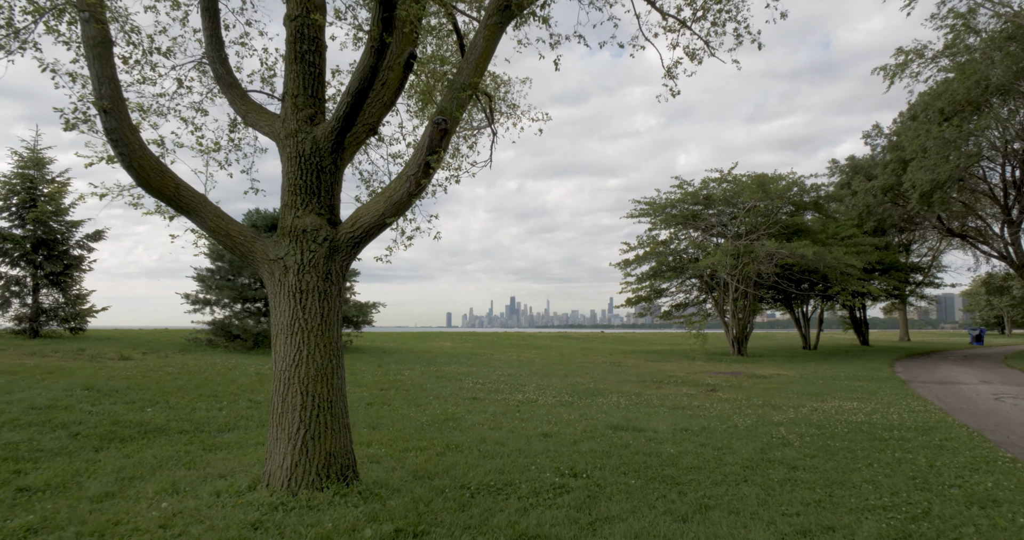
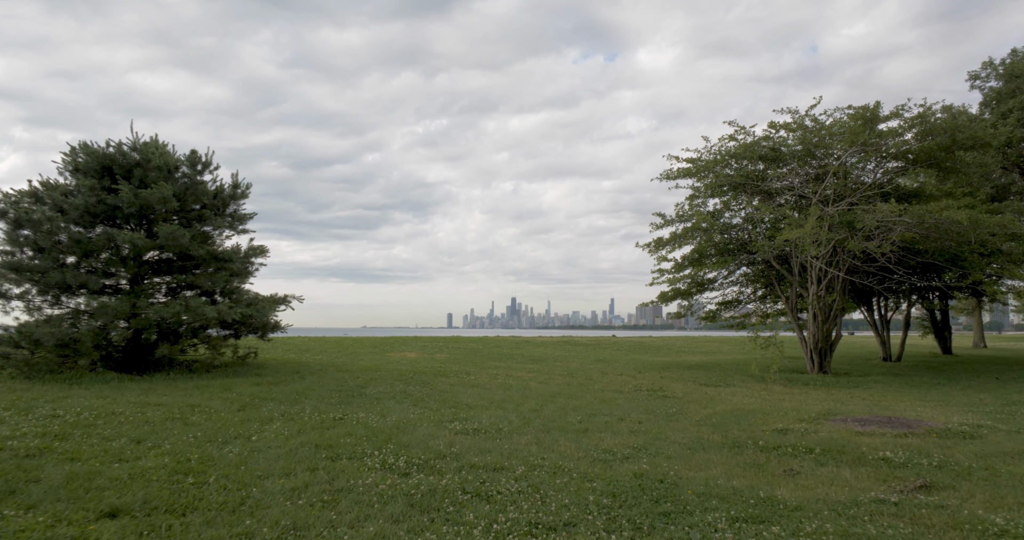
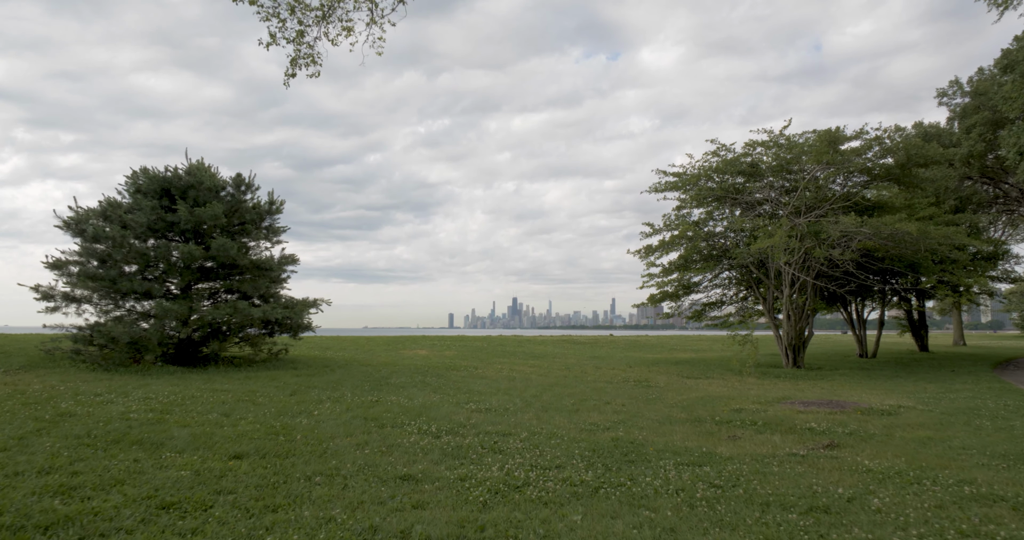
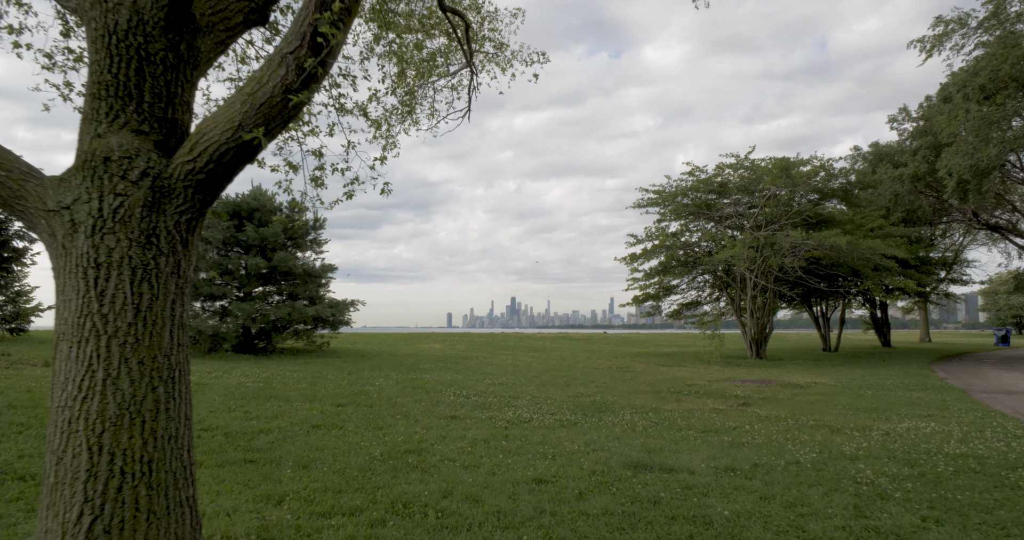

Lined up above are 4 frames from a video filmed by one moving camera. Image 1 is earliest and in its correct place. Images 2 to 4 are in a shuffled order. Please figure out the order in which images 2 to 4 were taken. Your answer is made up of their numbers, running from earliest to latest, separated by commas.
4, 3, 2
